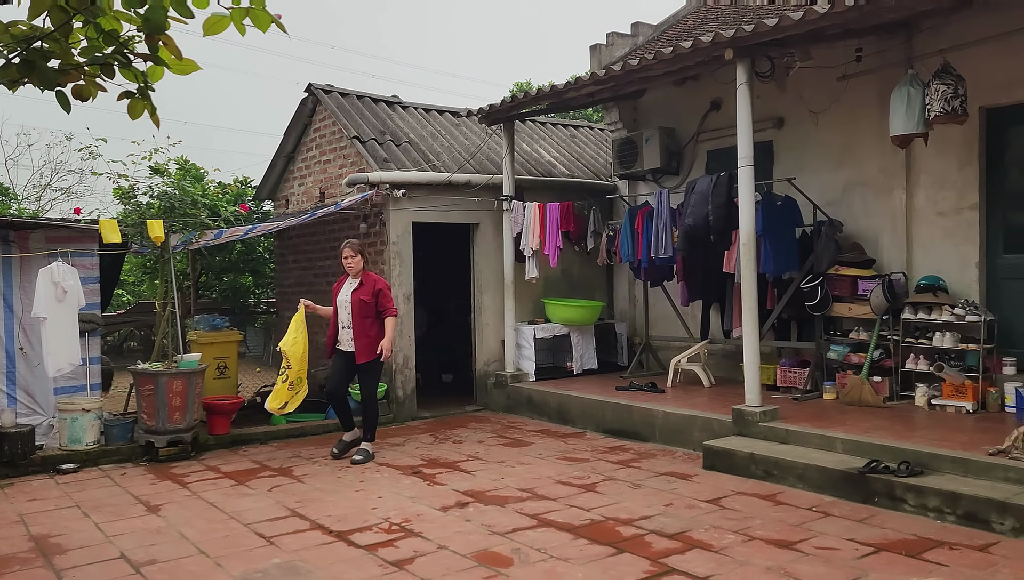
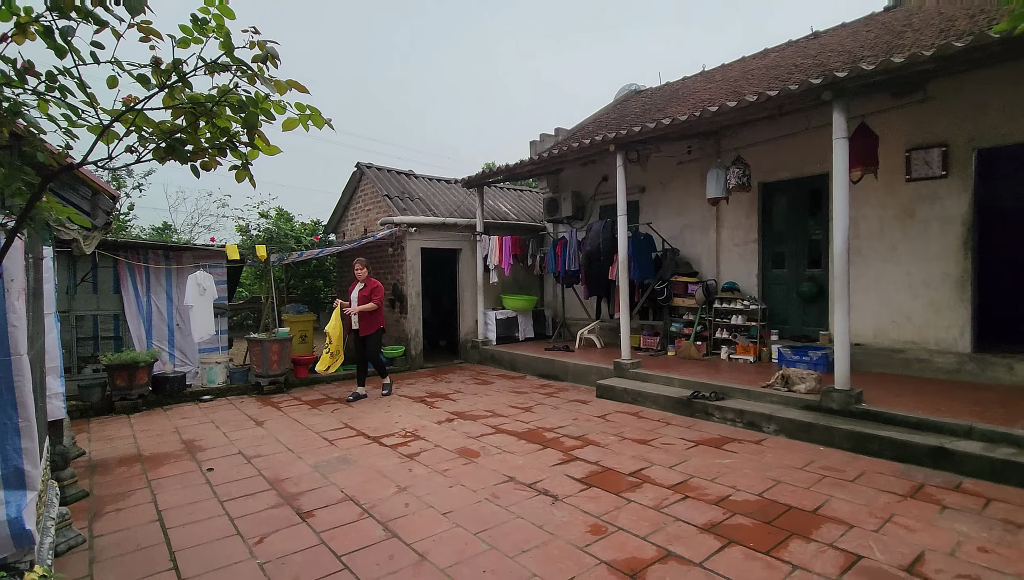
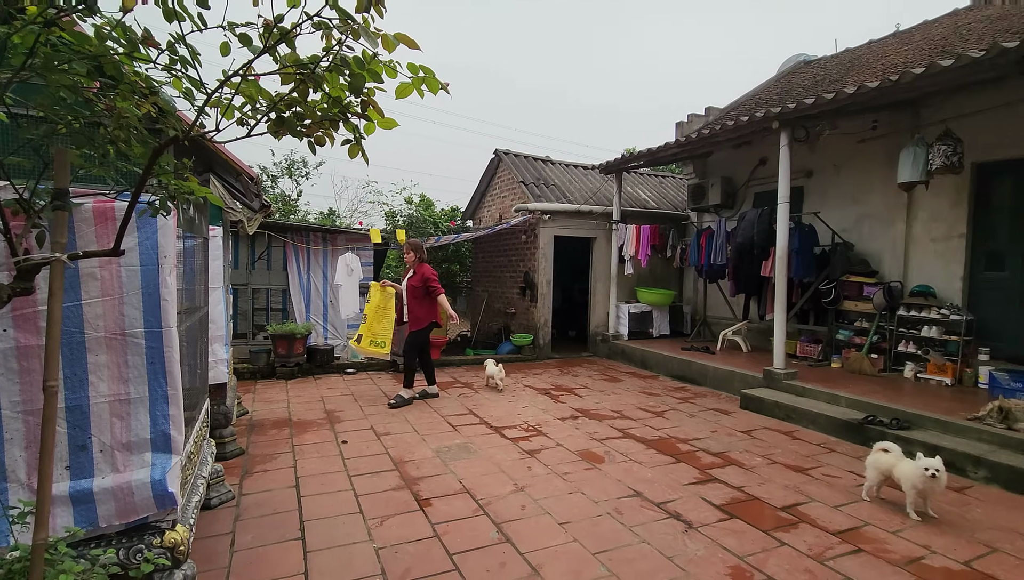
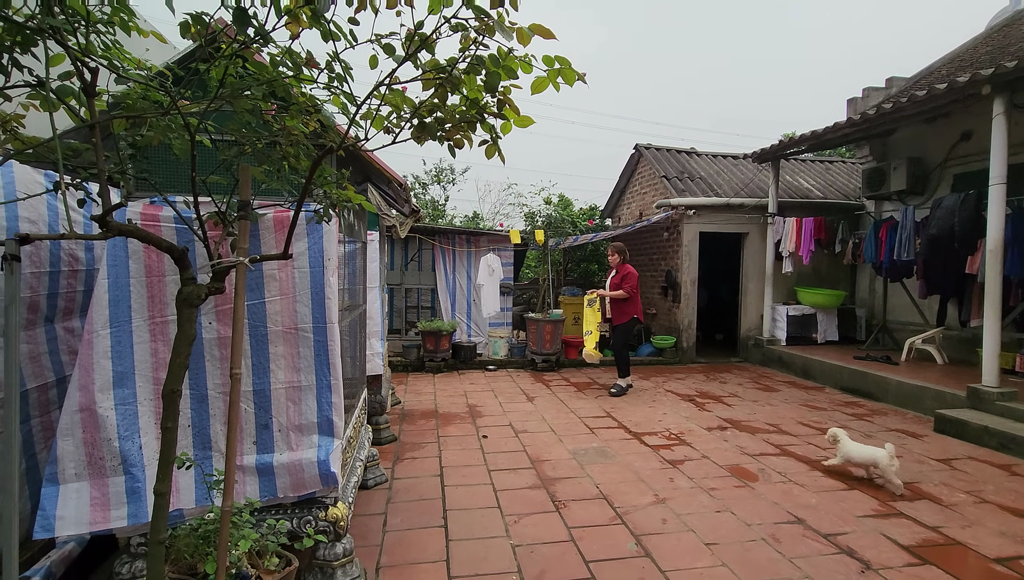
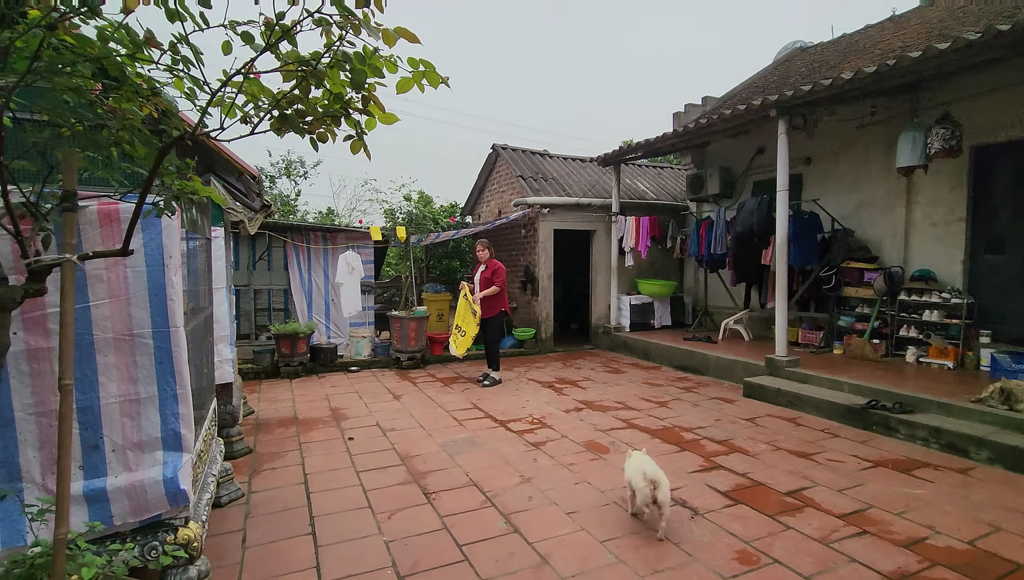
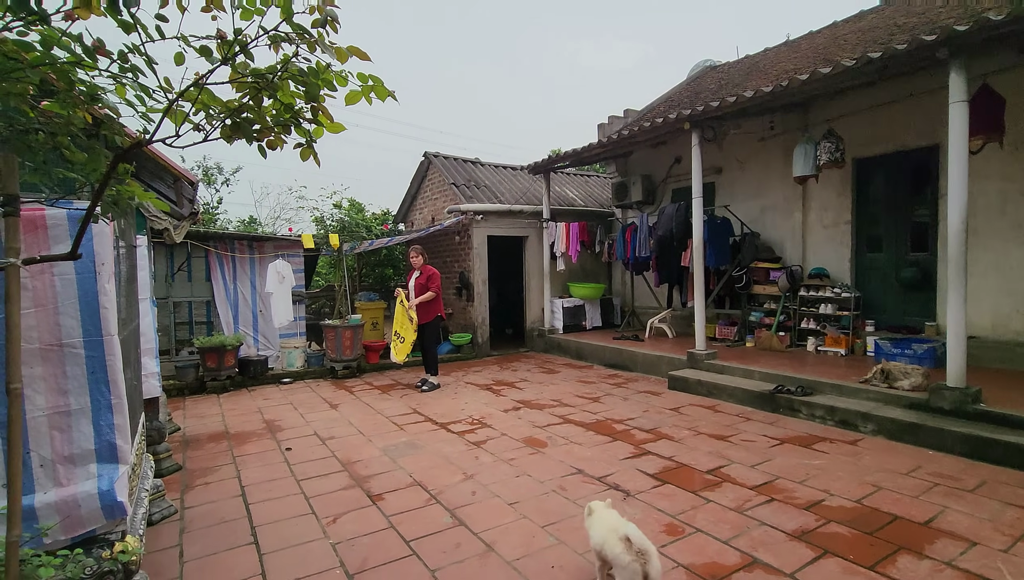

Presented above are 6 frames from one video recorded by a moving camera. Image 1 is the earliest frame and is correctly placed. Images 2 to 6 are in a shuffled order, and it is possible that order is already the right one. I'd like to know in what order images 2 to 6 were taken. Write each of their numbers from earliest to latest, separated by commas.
2, 6, 5, 4, 3
